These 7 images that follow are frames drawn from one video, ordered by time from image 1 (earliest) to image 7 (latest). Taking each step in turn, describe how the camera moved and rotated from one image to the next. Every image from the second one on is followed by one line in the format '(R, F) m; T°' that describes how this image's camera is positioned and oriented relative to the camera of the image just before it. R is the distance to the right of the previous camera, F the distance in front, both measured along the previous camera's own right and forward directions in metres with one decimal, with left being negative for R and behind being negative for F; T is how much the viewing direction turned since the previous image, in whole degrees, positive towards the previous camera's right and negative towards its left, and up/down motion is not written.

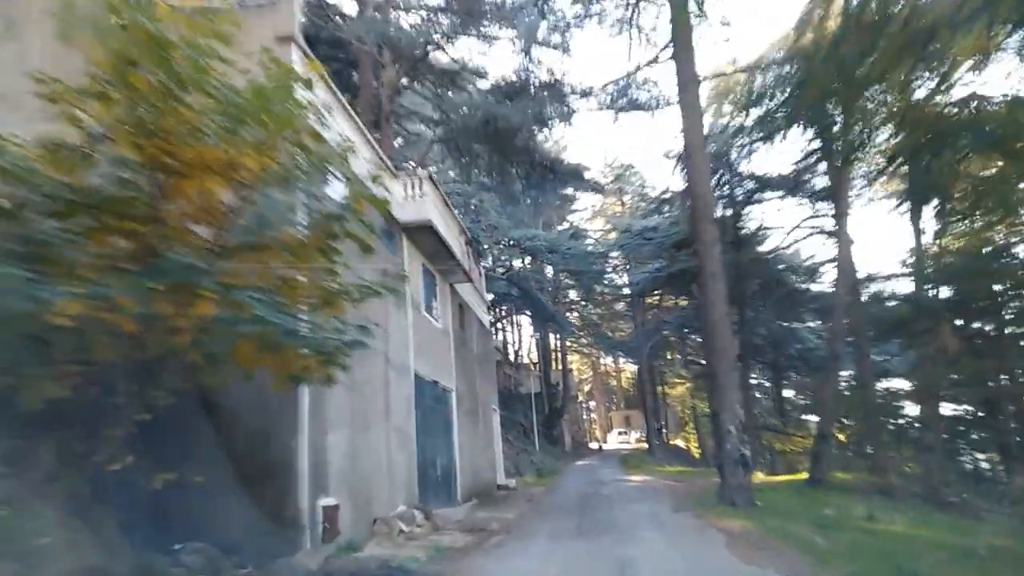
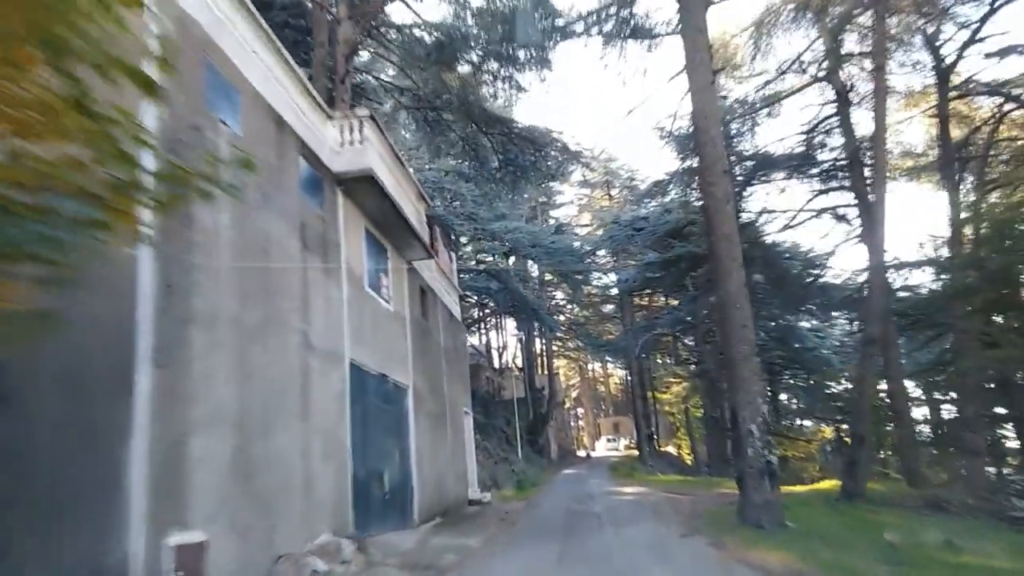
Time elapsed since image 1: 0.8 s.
(+0.3, +2.5) m; +1°
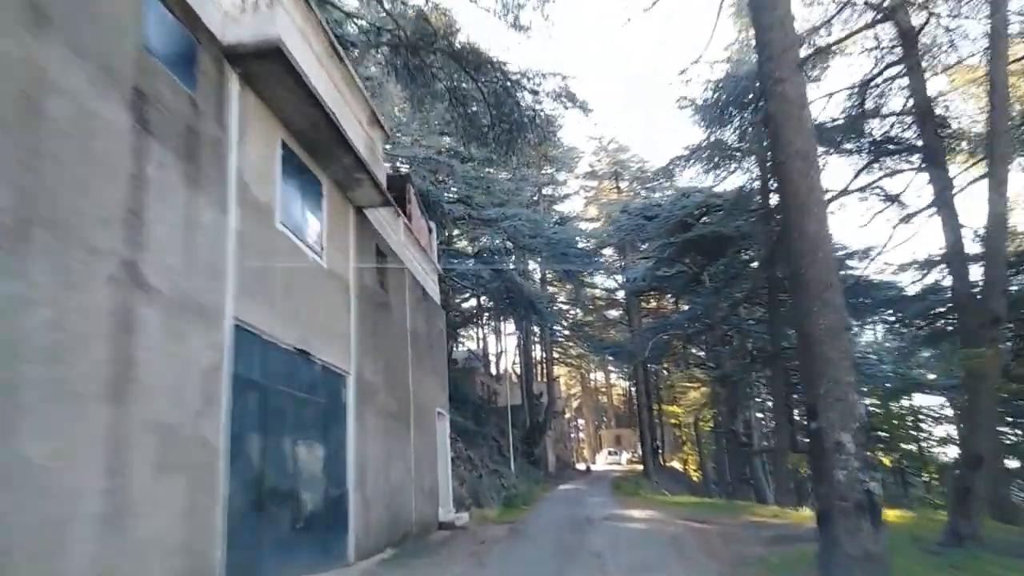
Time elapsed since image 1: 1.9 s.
(+0.3, +3.2) m; 0°
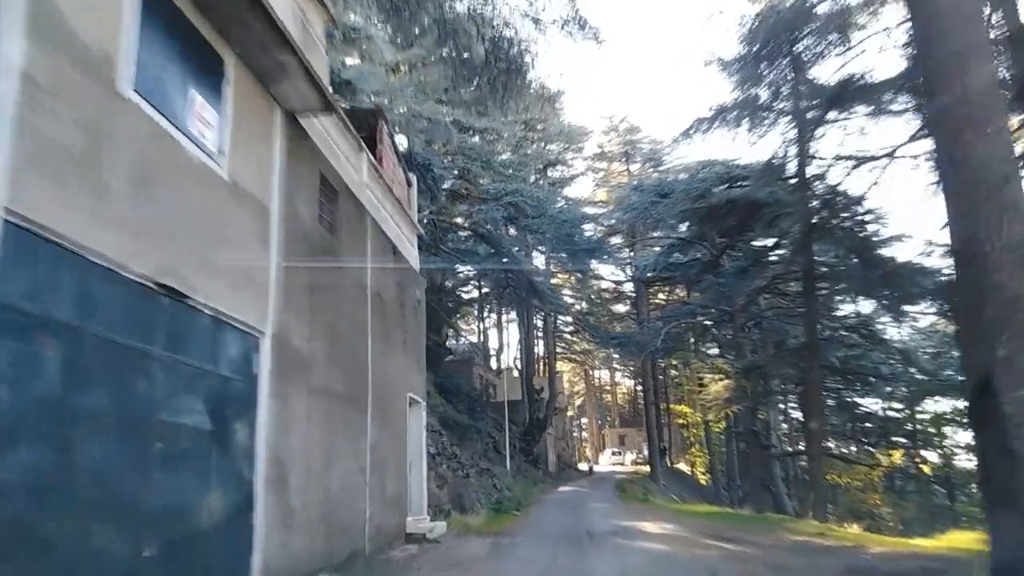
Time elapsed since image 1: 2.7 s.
(+0.2, +2.6) m; 0°
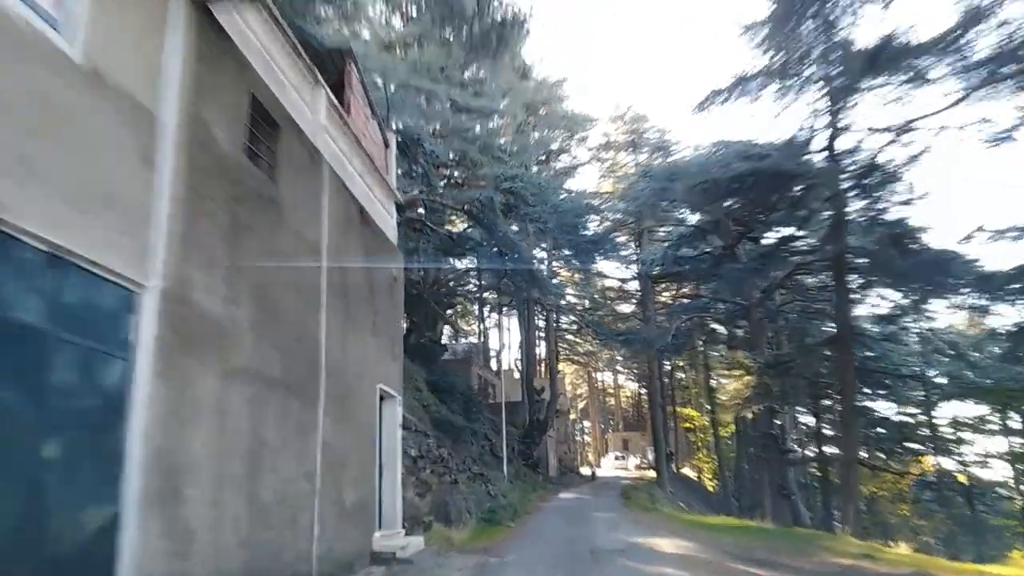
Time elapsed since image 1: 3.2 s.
(+0.2, +1.8) m; 0°
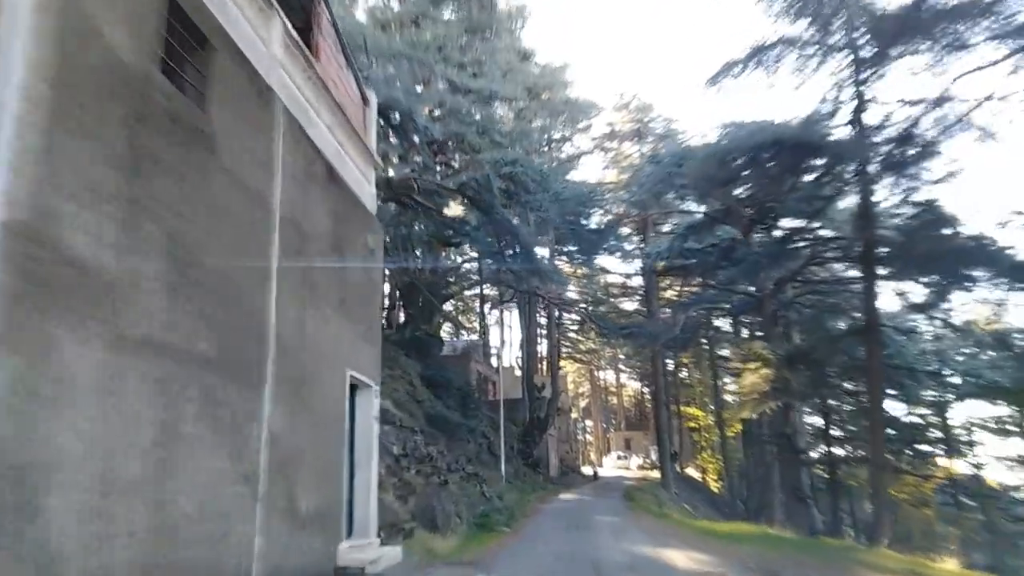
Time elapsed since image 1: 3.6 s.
(+0.1, +1.3) m; 0°
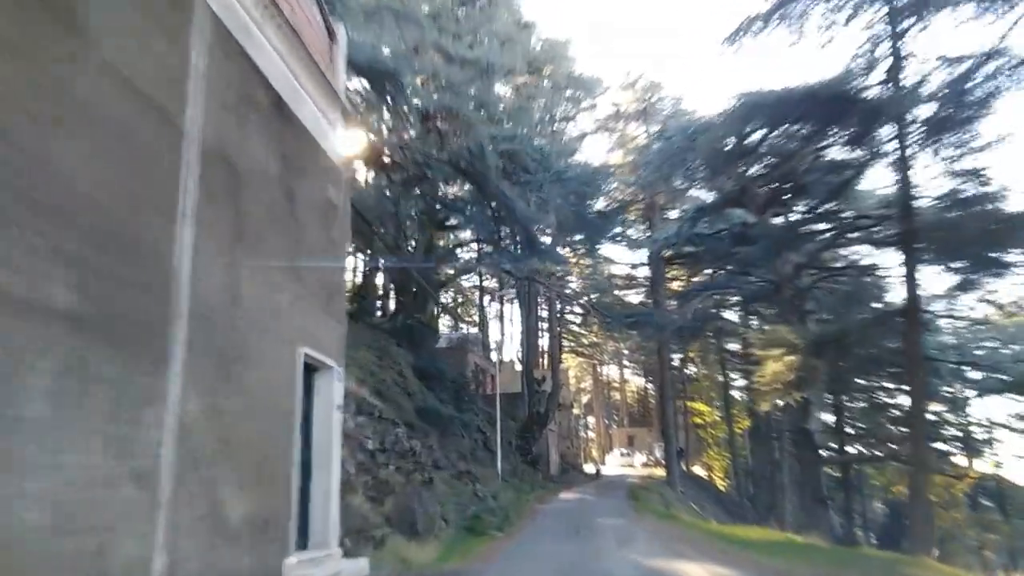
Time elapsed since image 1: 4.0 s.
(+0.1, +1.5) m; 0°
